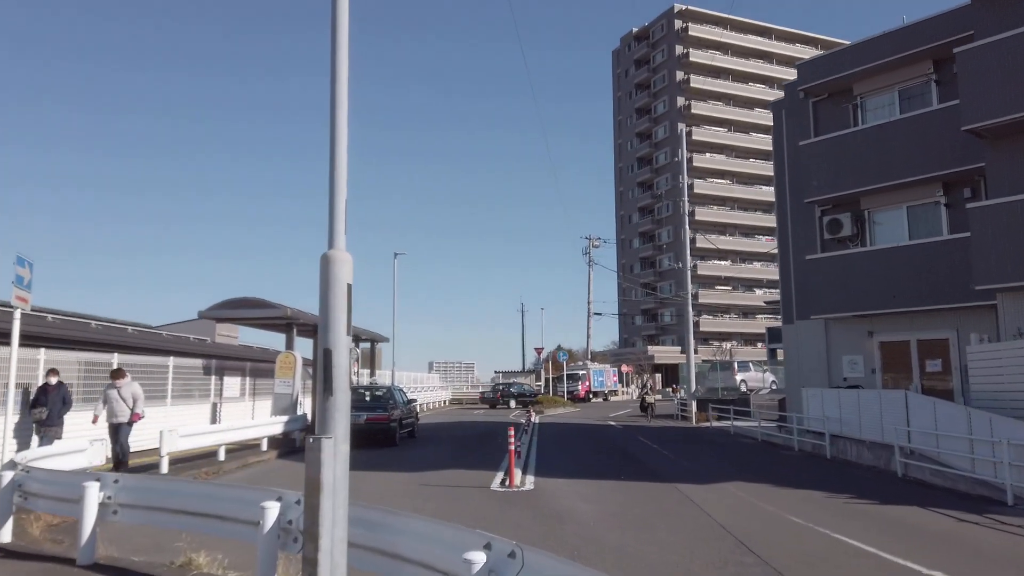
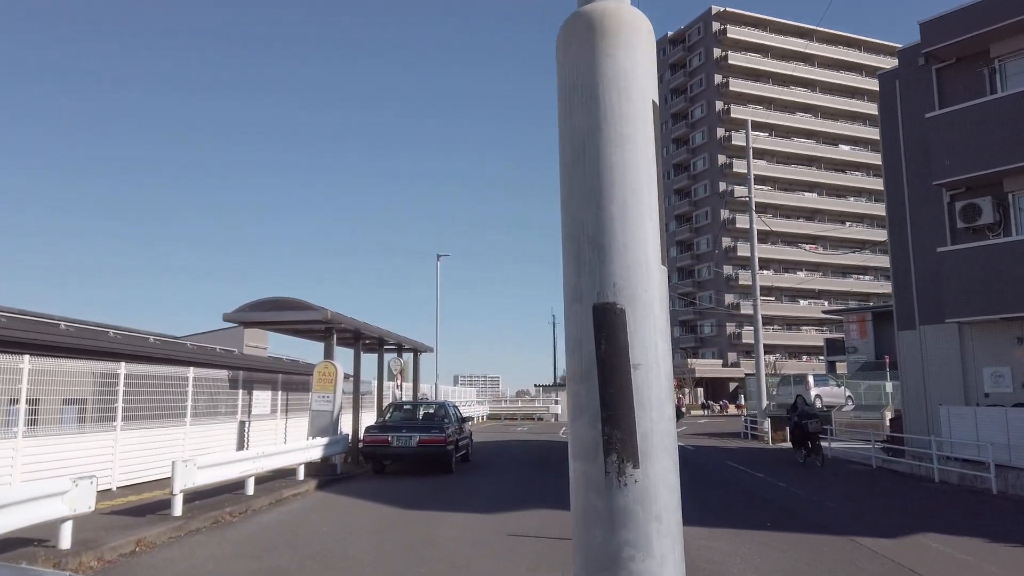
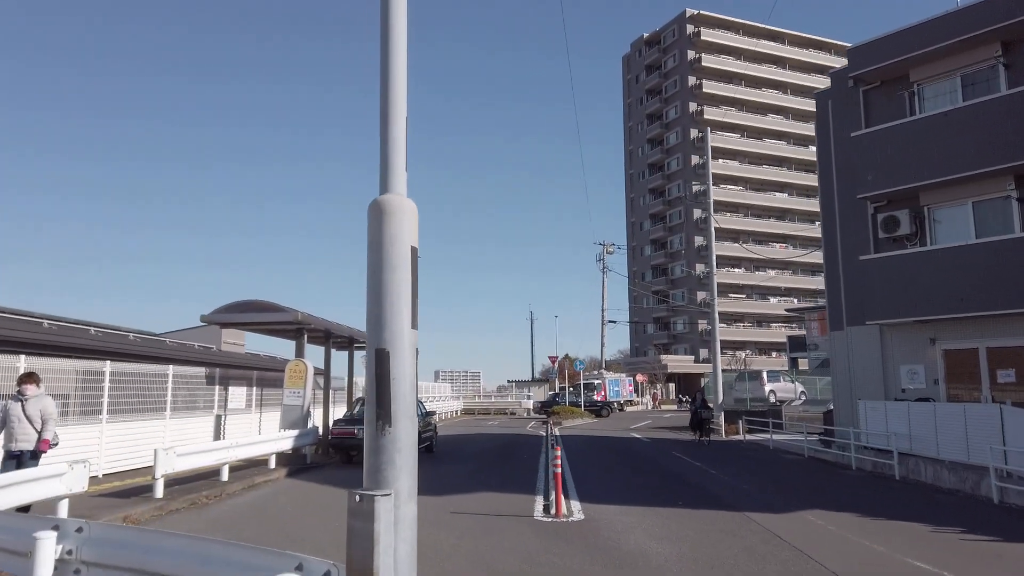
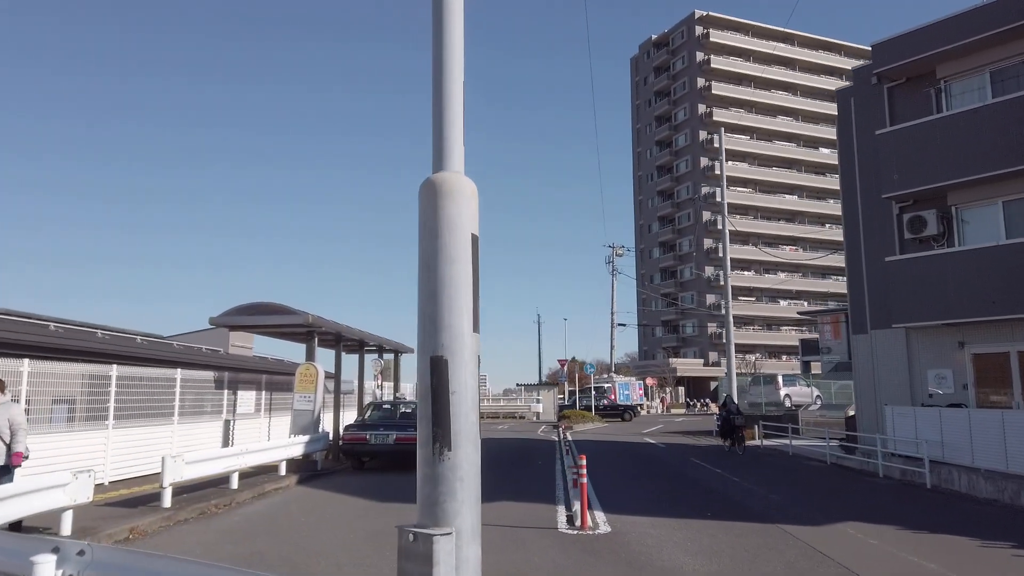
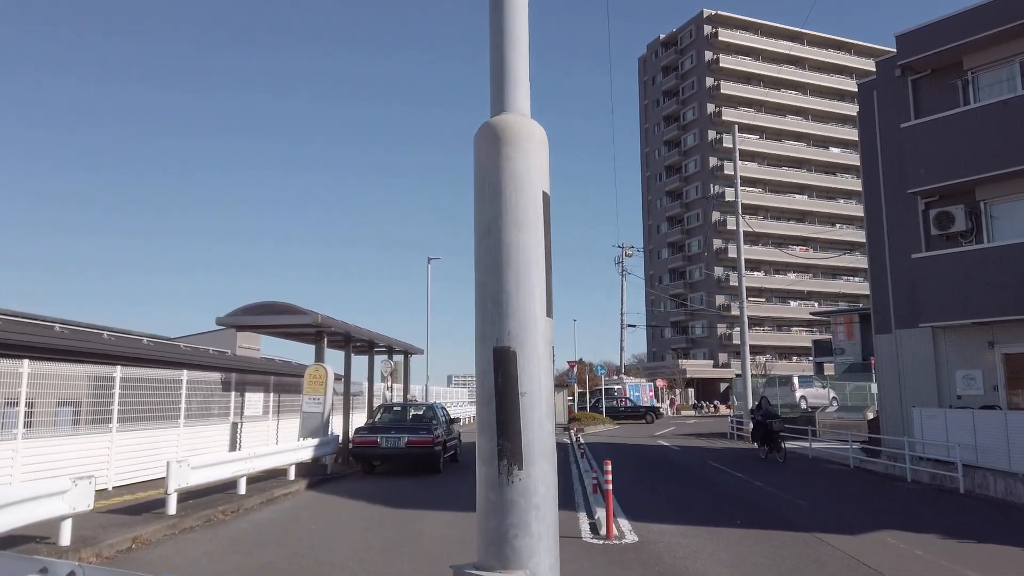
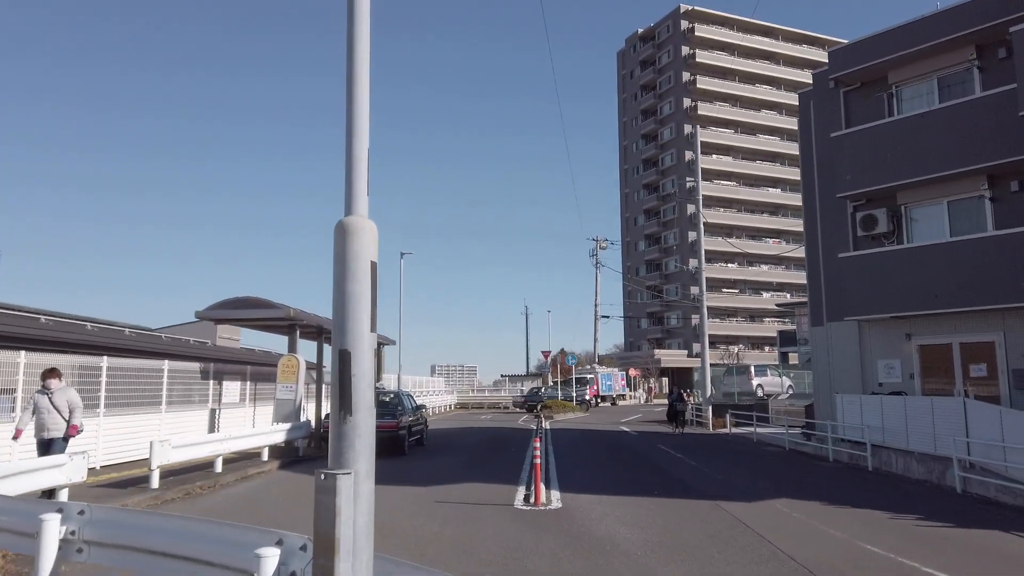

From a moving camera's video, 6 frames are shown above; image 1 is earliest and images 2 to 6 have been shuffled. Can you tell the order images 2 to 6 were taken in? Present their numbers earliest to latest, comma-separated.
6, 3, 4, 5, 2
